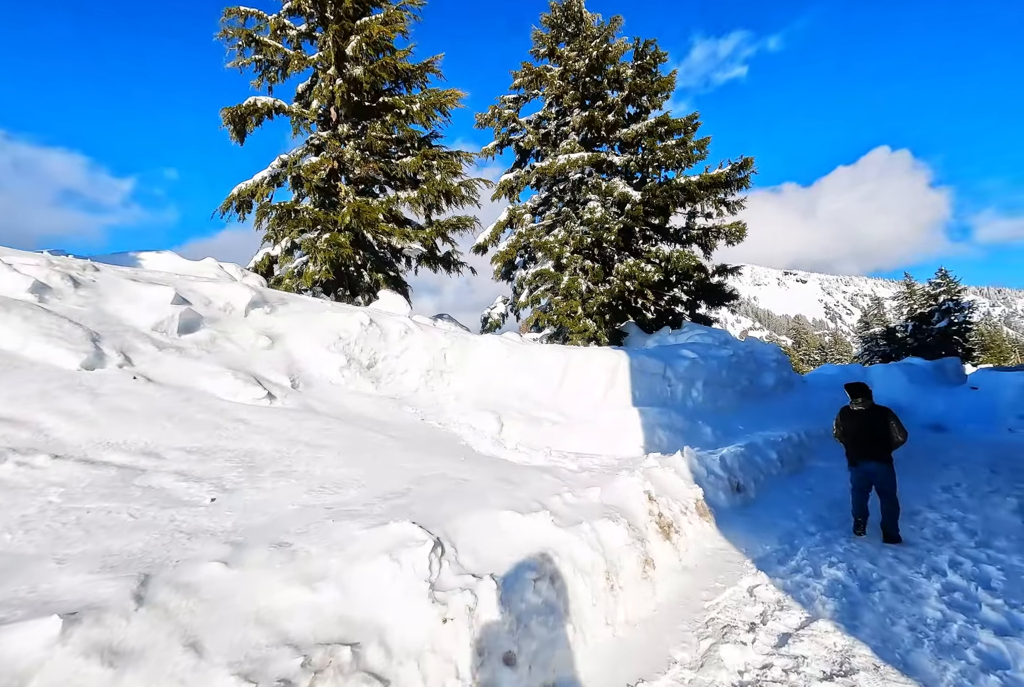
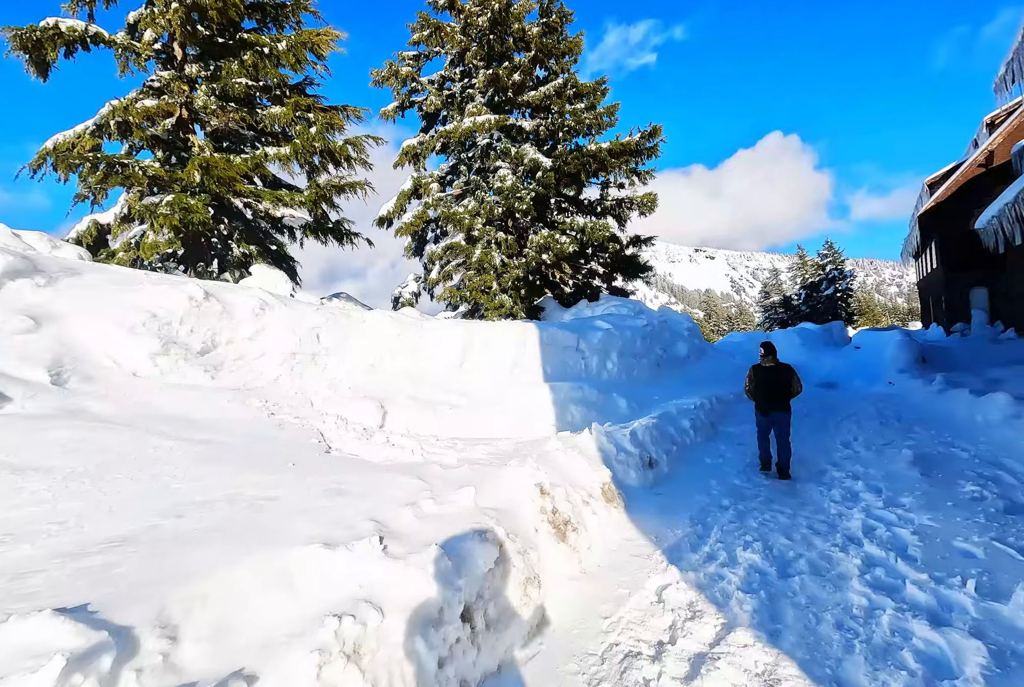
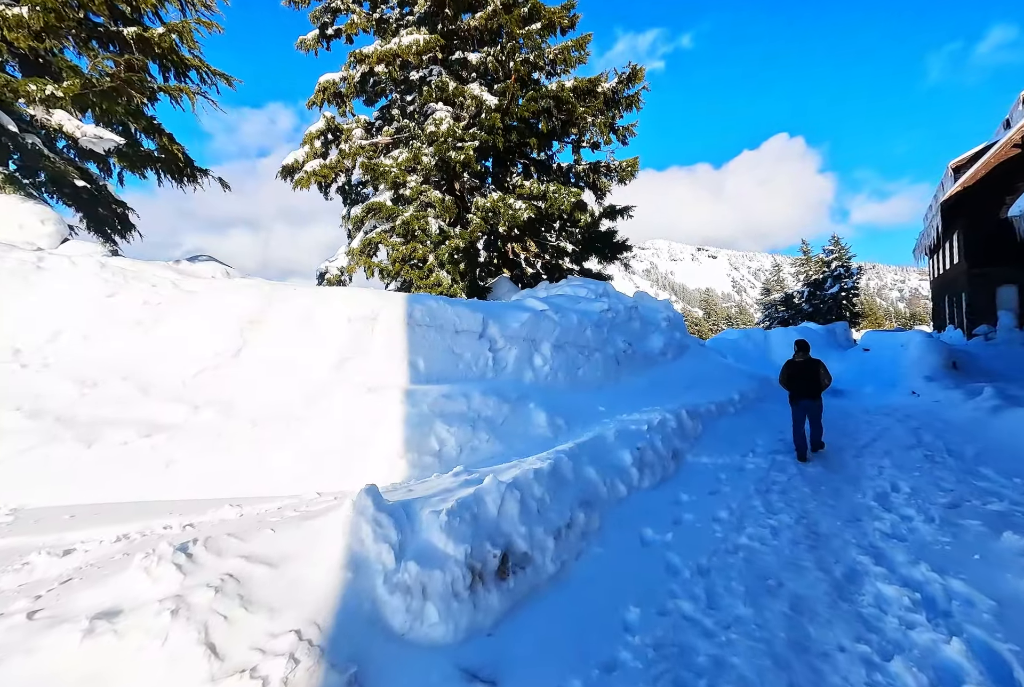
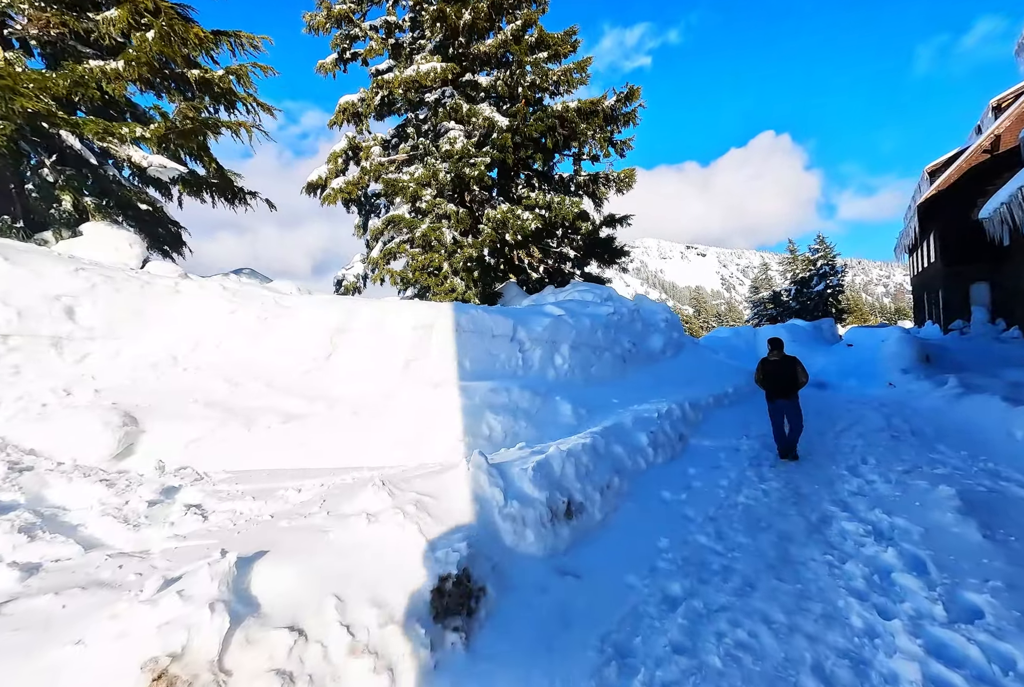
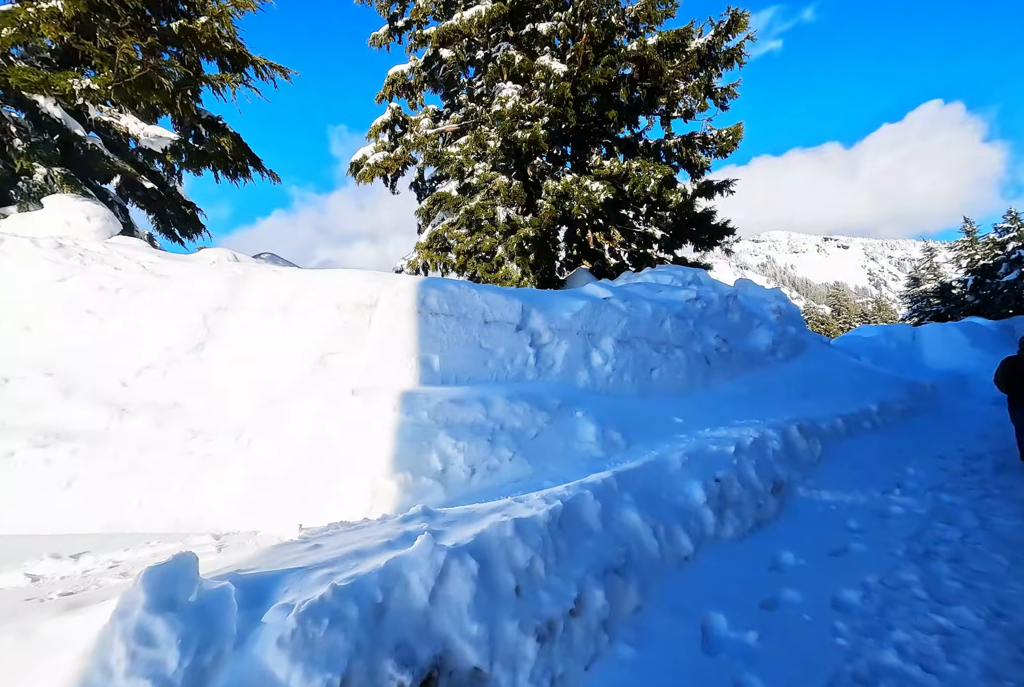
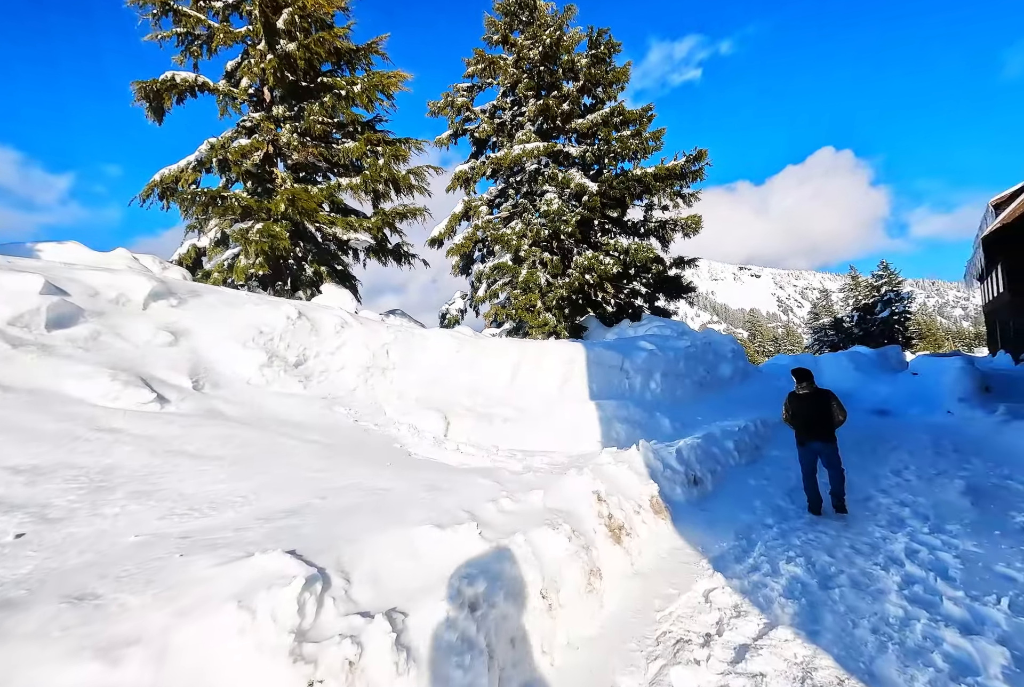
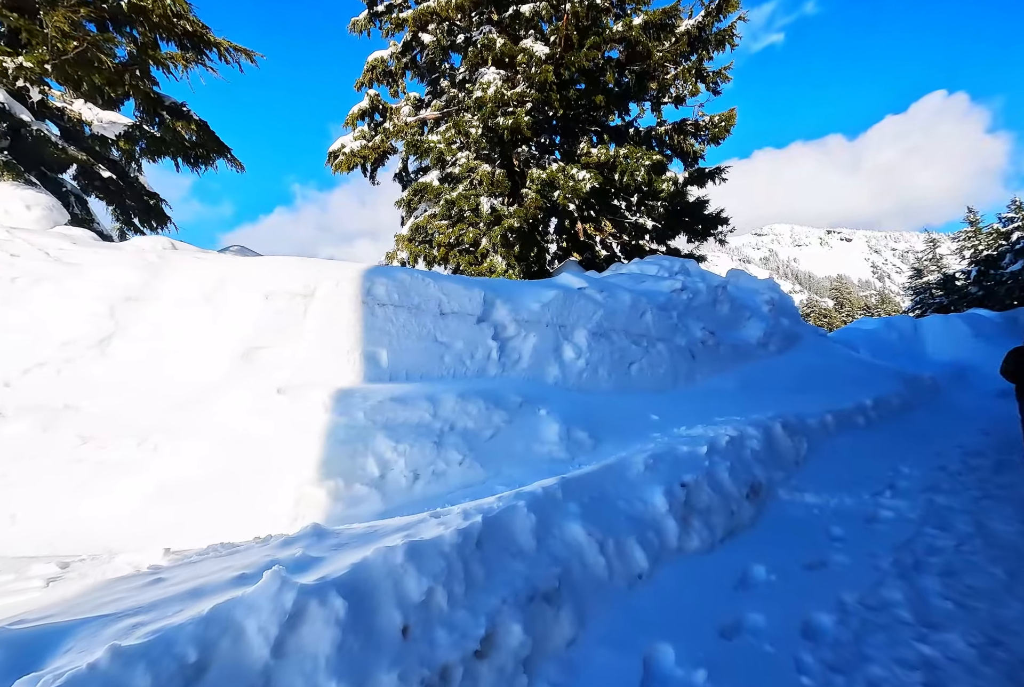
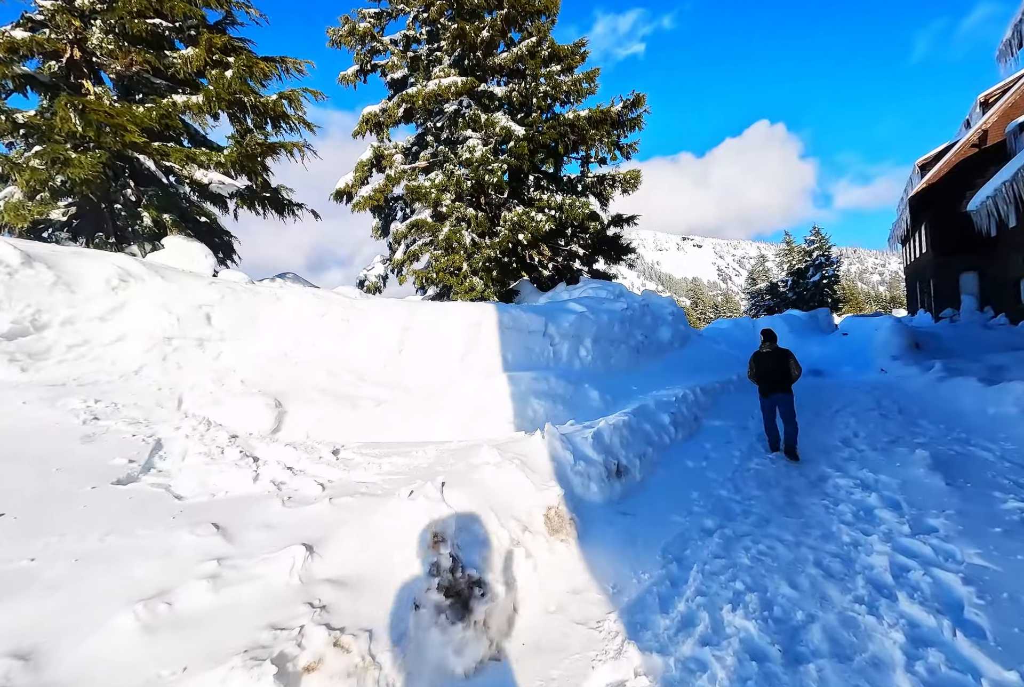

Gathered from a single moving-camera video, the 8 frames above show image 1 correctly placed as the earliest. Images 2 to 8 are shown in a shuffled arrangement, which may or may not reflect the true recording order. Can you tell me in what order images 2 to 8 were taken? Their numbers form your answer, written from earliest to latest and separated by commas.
6, 2, 8, 4, 3, 5, 7
